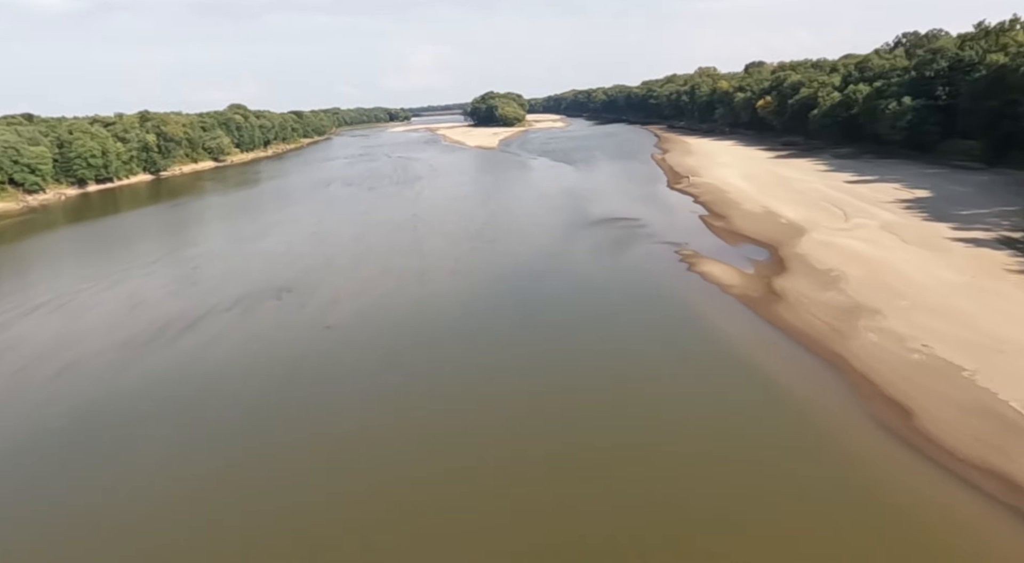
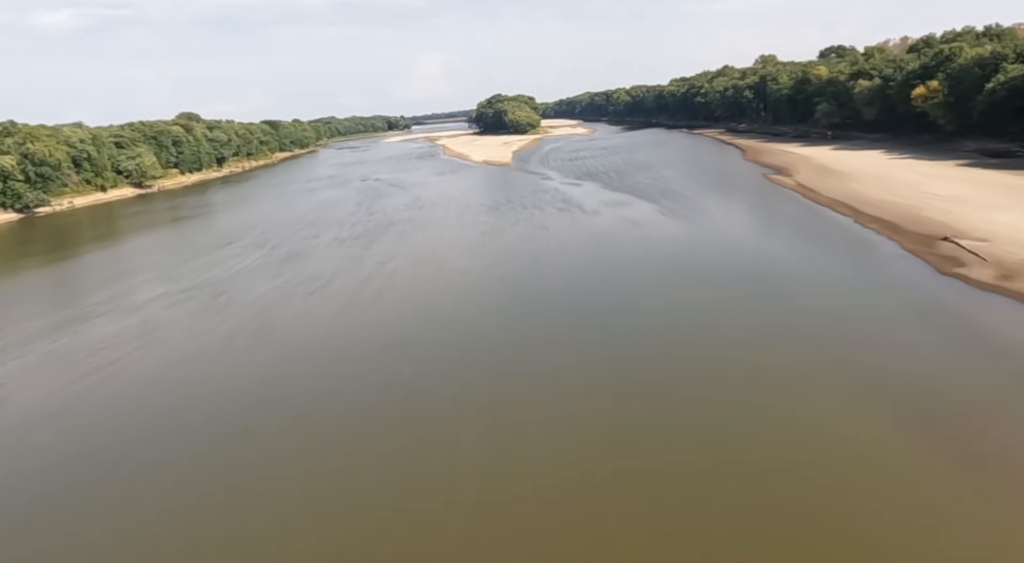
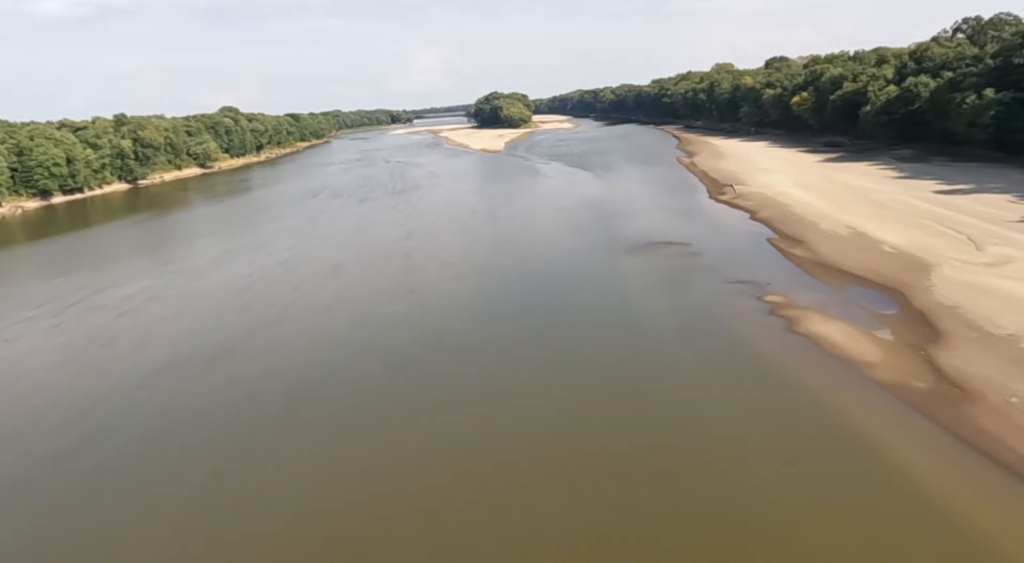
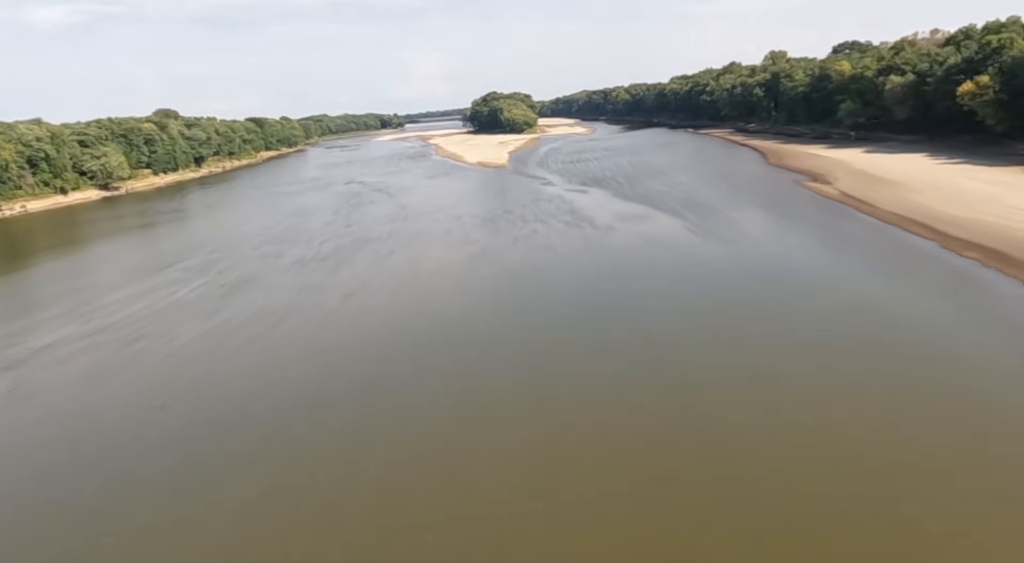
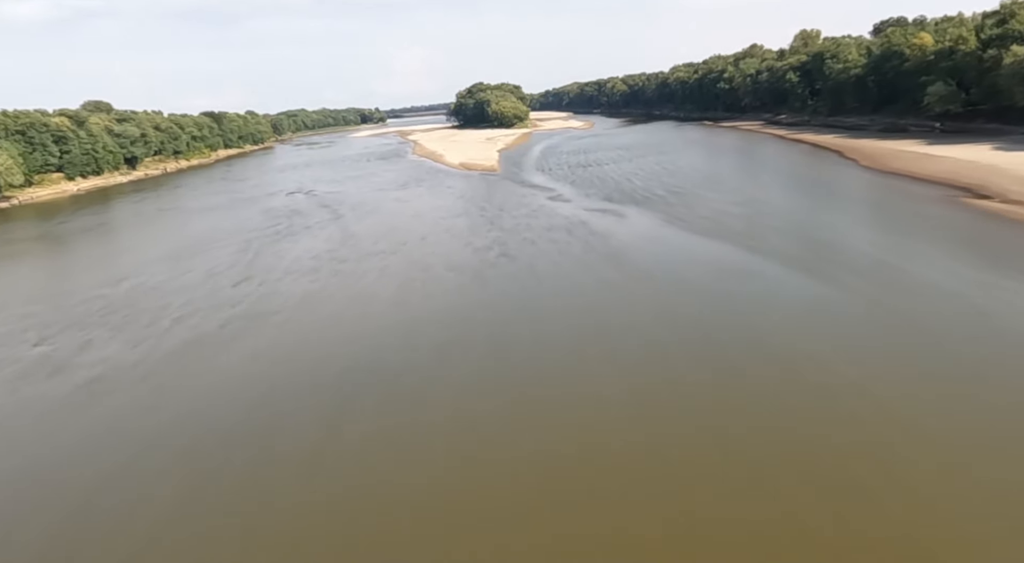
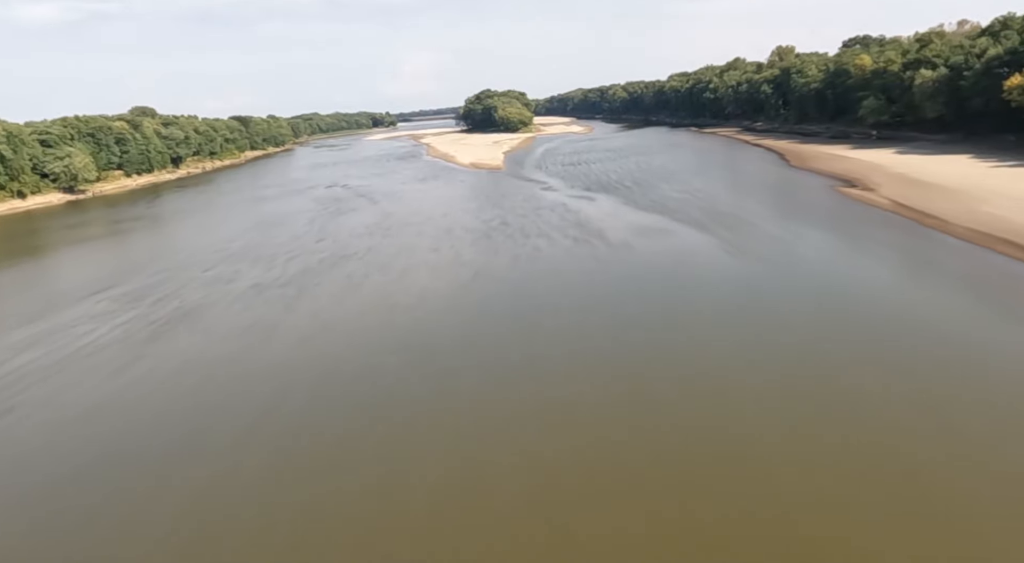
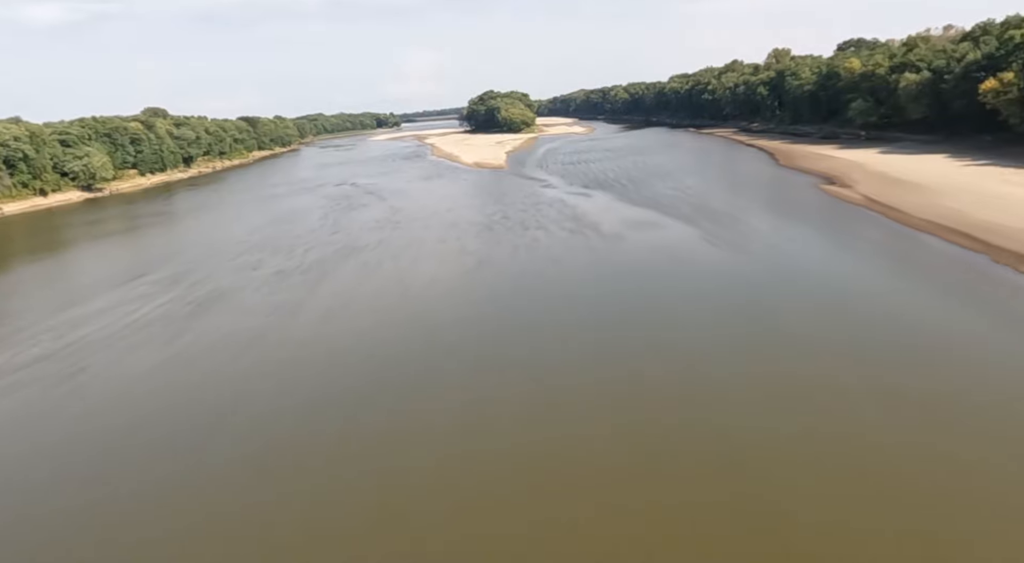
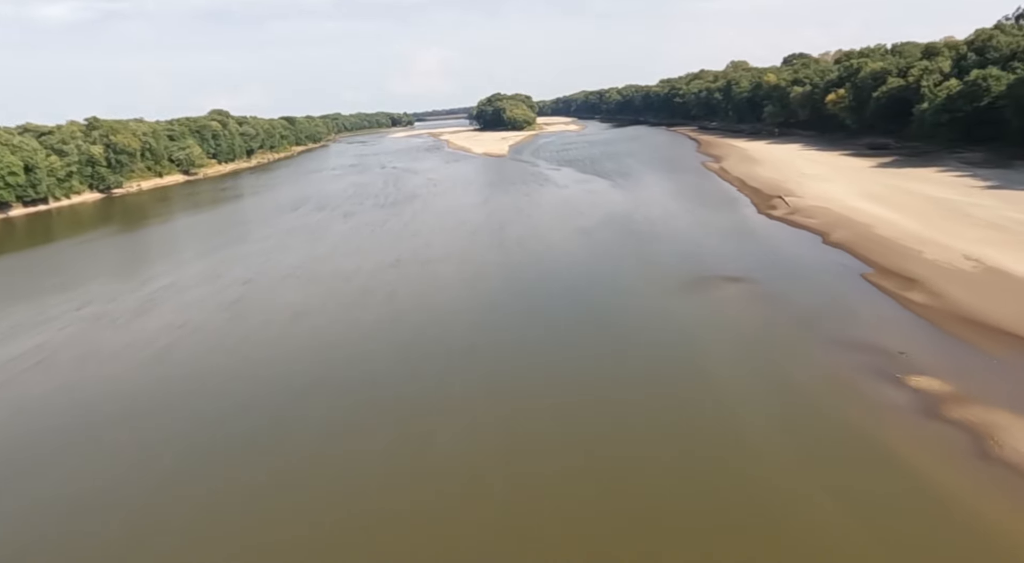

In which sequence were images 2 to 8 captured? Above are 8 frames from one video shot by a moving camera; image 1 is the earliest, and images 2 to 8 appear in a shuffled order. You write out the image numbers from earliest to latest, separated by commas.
3, 8, 2, 4, 7, 6, 5
